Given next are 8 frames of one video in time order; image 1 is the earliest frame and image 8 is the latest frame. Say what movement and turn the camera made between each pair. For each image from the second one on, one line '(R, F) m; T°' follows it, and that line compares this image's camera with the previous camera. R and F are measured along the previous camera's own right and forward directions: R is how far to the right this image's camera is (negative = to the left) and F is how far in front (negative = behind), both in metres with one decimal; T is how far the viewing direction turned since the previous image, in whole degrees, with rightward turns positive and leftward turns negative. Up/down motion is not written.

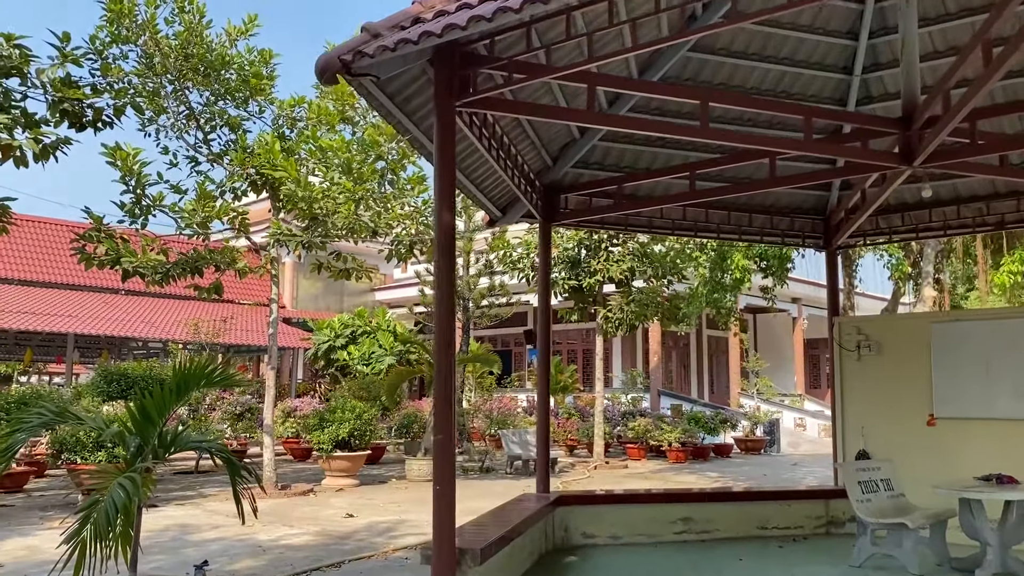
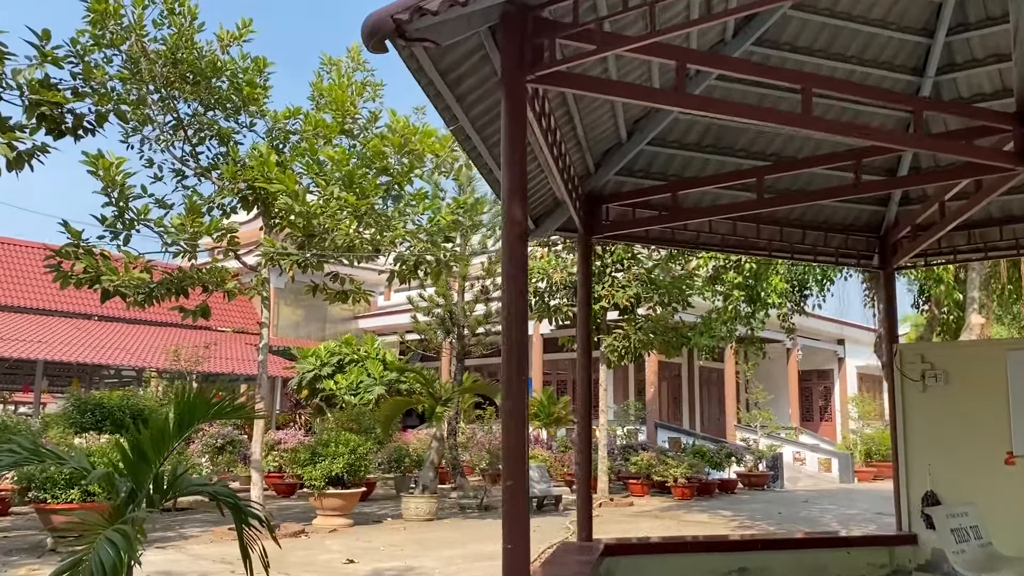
(-0.4, +0.6) m; +2°
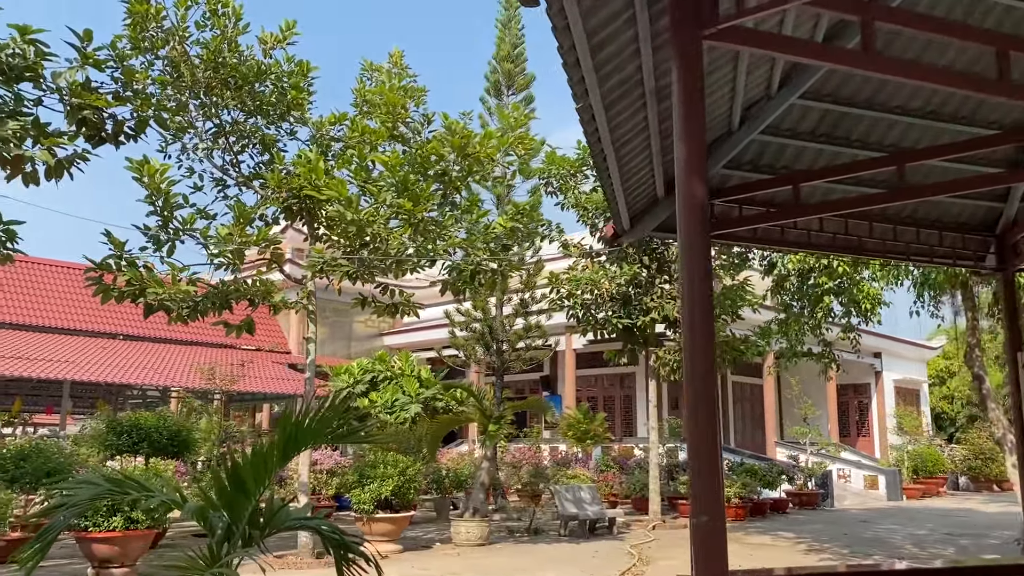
(-0.5, +0.5) m; -1°
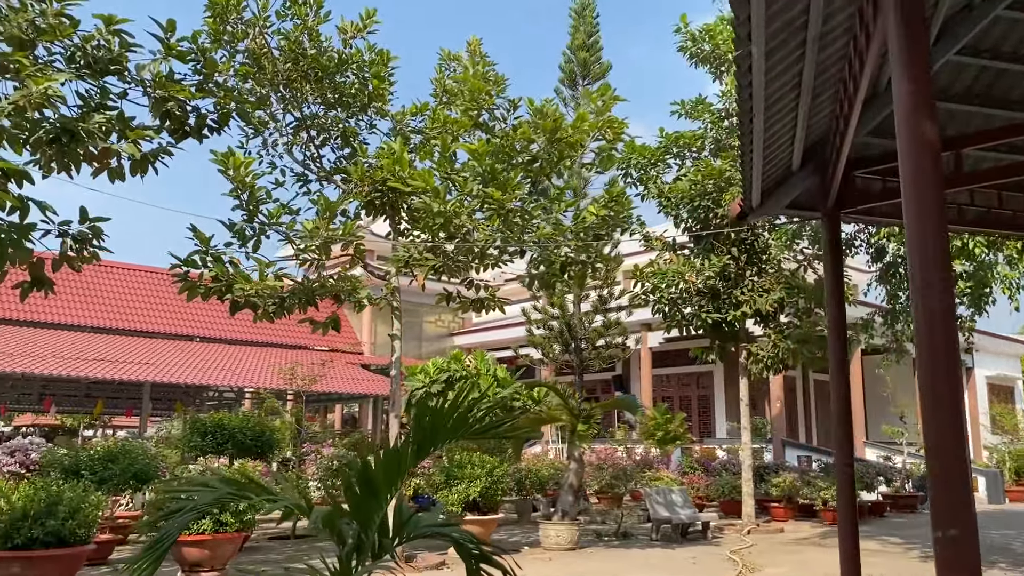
(-0.3, +0.4) m; -4°
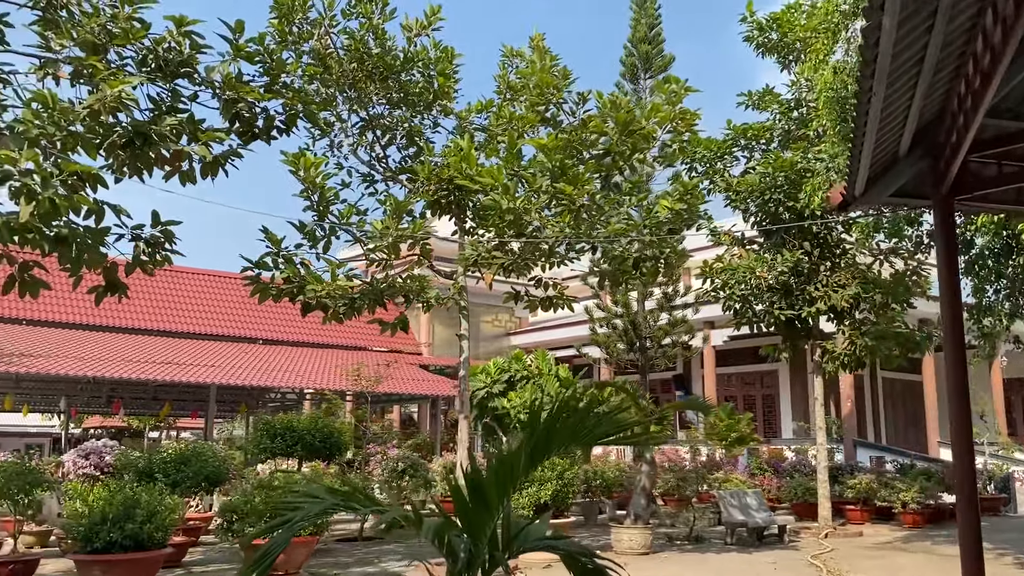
(-0.2, +0.2) m; -3°
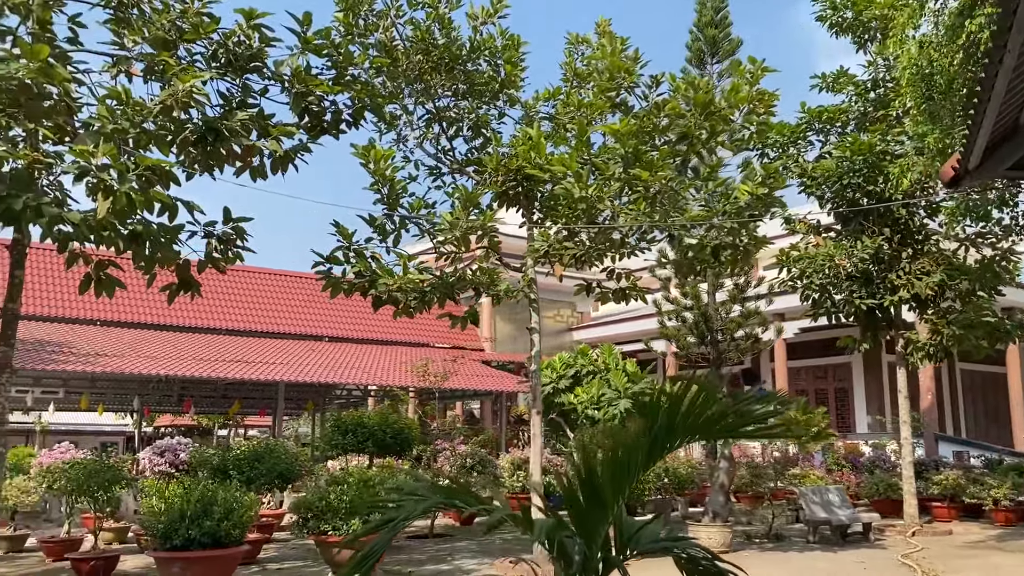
(-0.1, +0.2) m; -4°
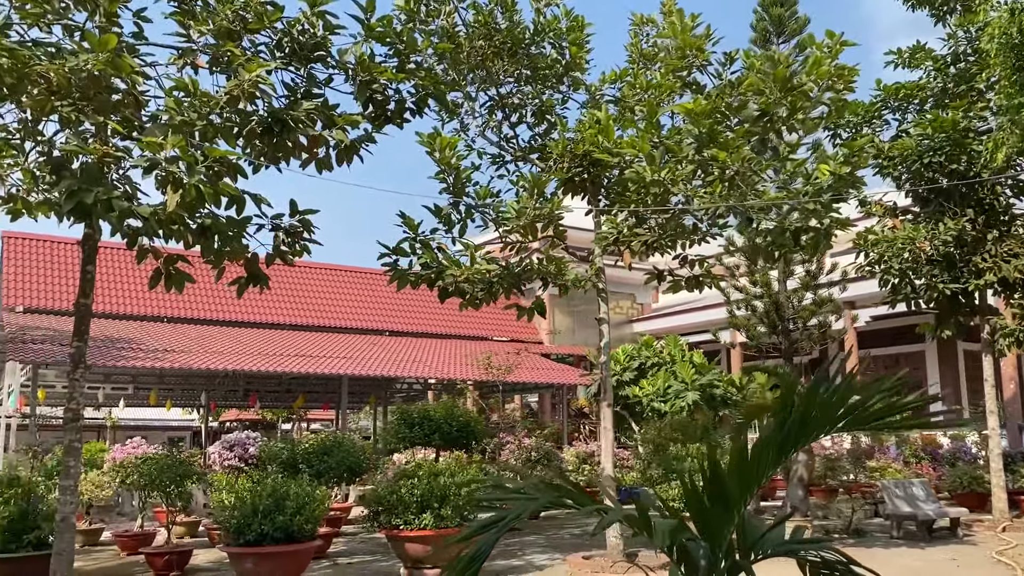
(-0.1, +0.2) m; -4°
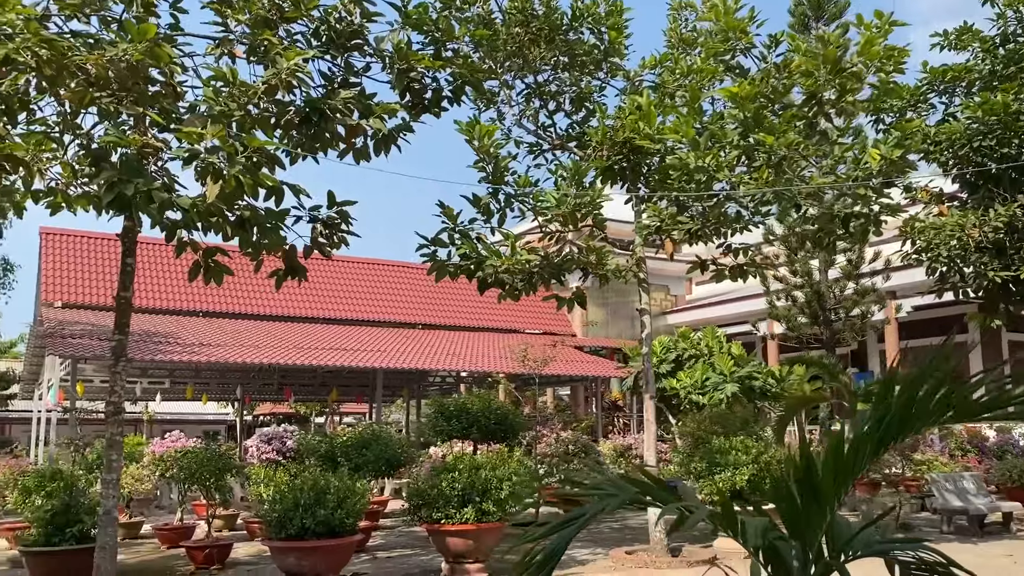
(-0.1, +0.1) m; -2°
